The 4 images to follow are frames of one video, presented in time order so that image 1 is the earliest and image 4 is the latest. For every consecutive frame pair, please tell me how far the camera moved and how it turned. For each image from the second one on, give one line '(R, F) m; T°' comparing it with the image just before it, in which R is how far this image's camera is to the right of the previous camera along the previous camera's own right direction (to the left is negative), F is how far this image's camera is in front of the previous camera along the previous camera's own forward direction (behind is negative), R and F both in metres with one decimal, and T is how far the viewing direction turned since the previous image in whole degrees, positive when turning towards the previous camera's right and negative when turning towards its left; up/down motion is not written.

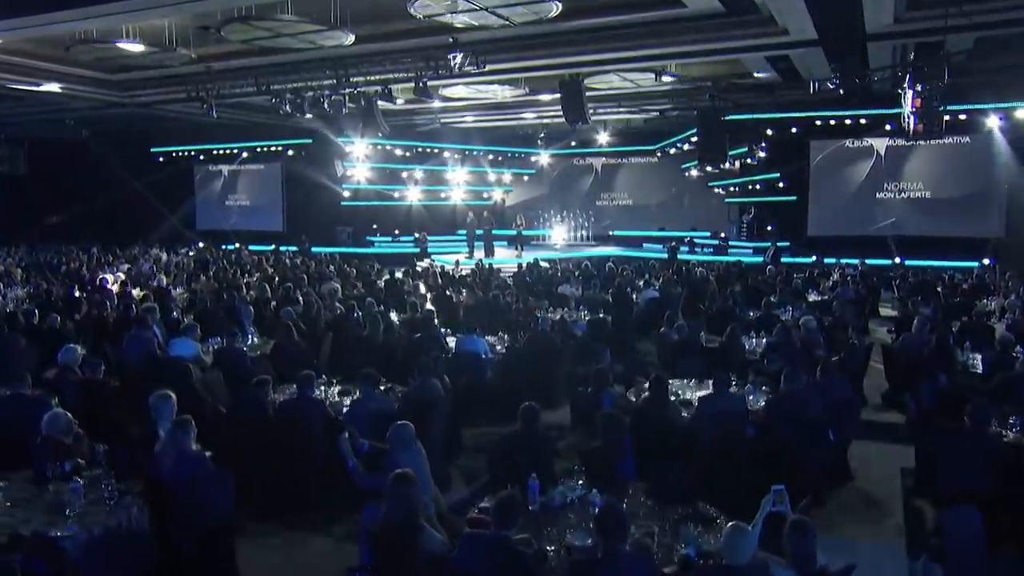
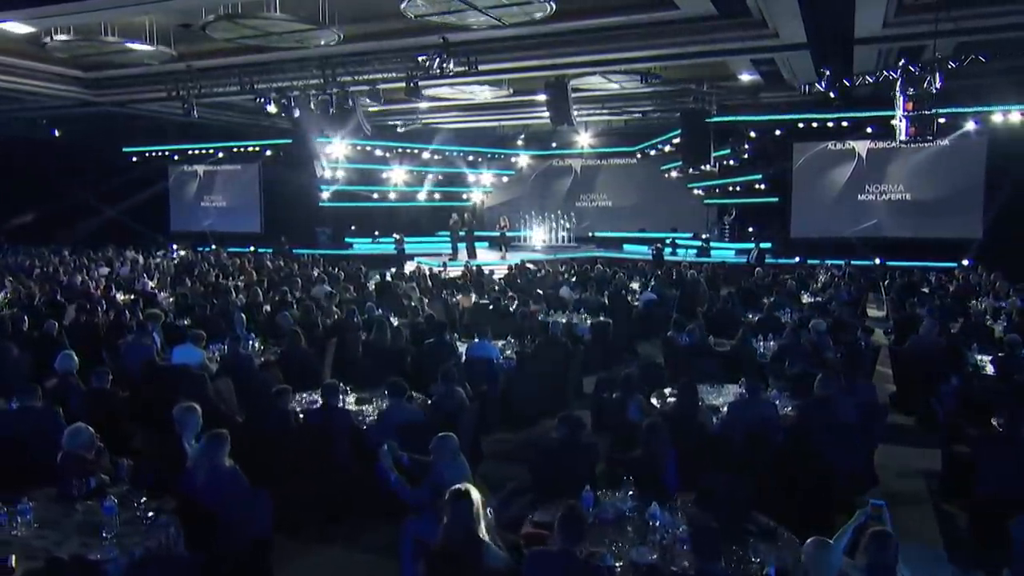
(-0.4, +0.1) m; +2°
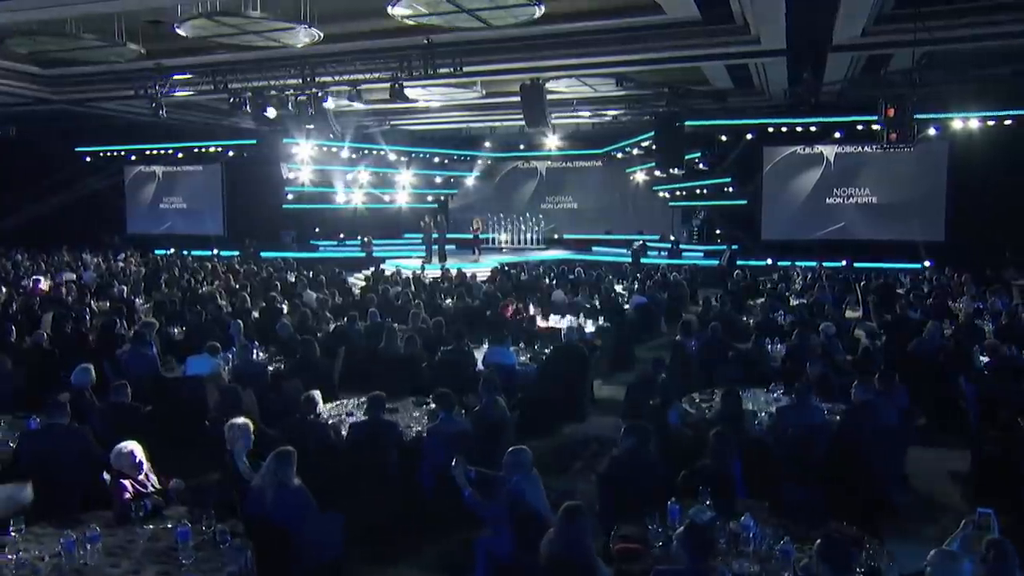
(-0.6, +0.1) m; +4°
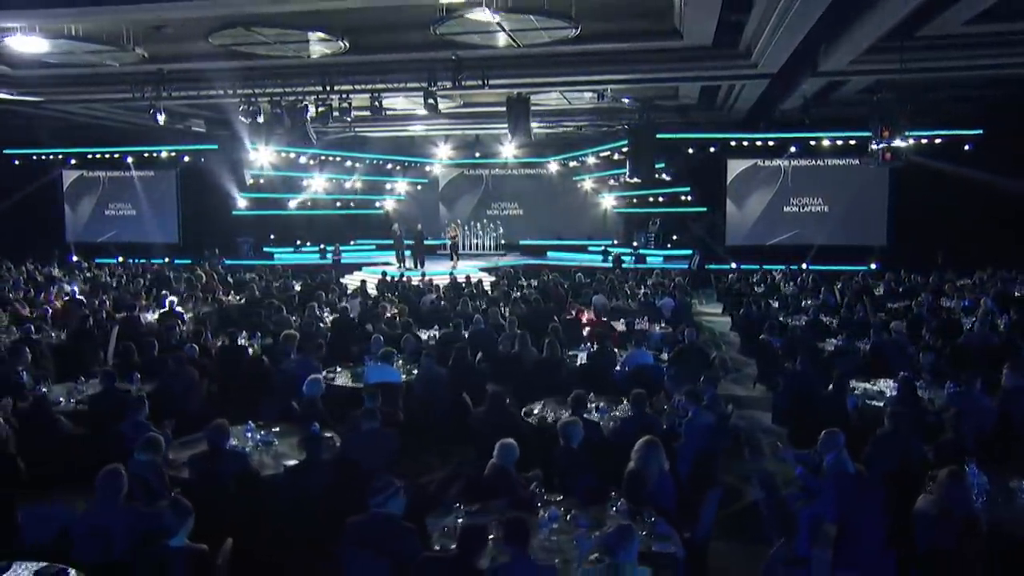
(-2.5, -0.4) m; +8°
